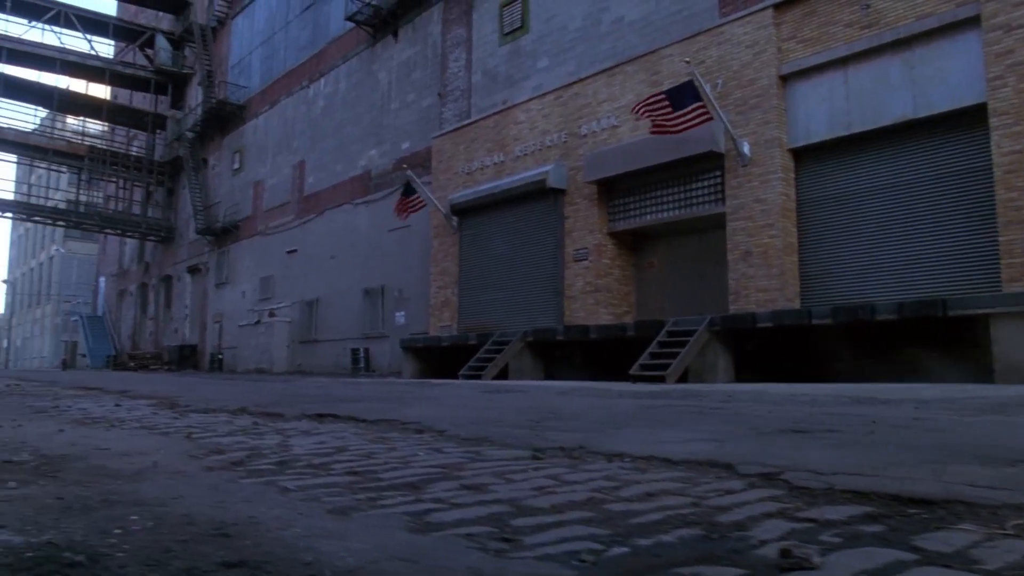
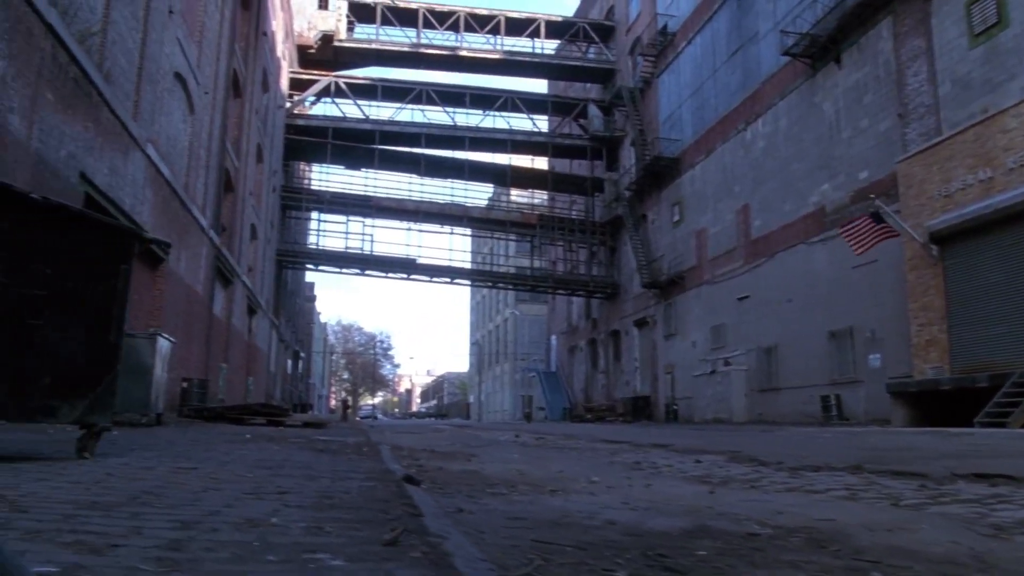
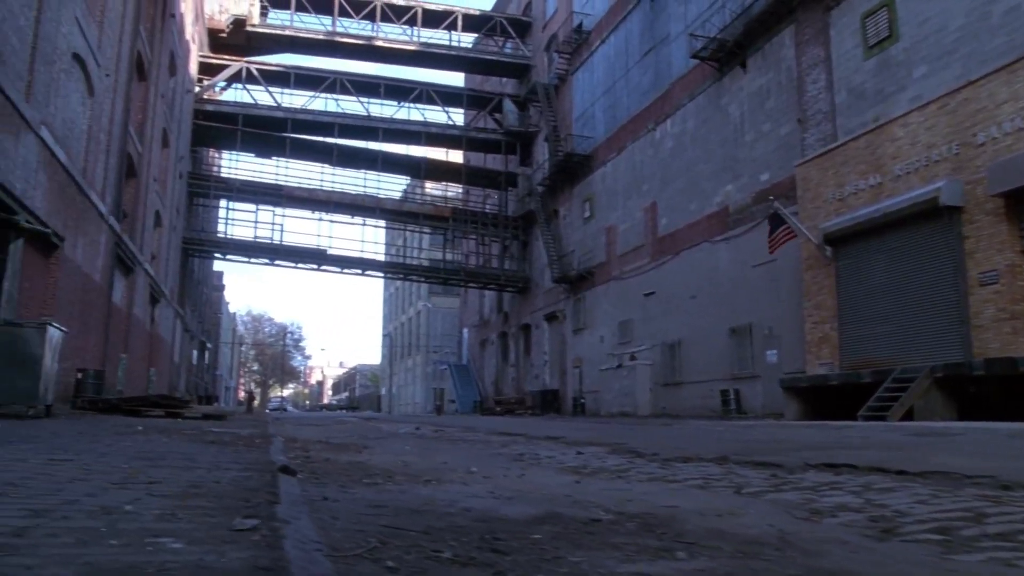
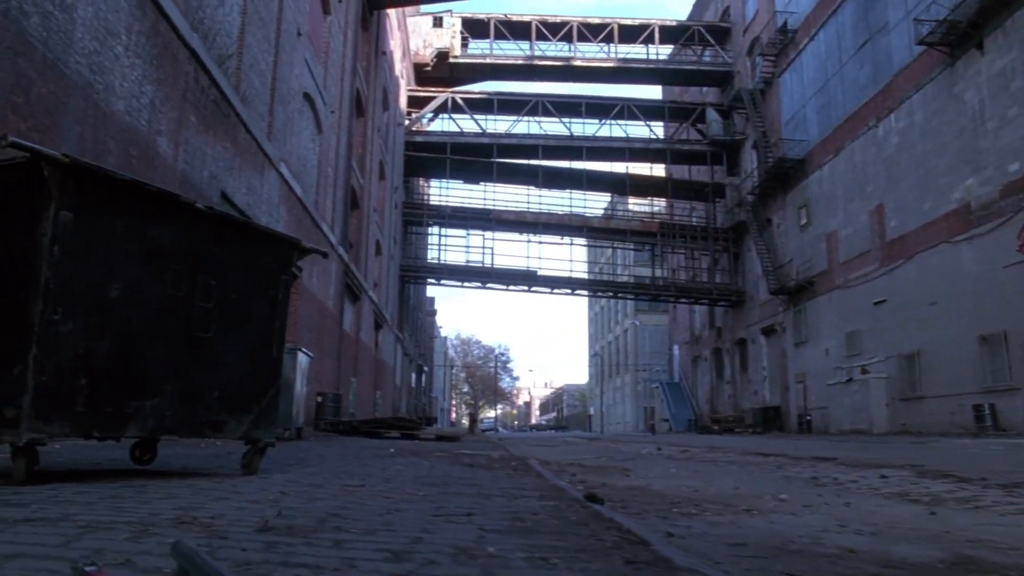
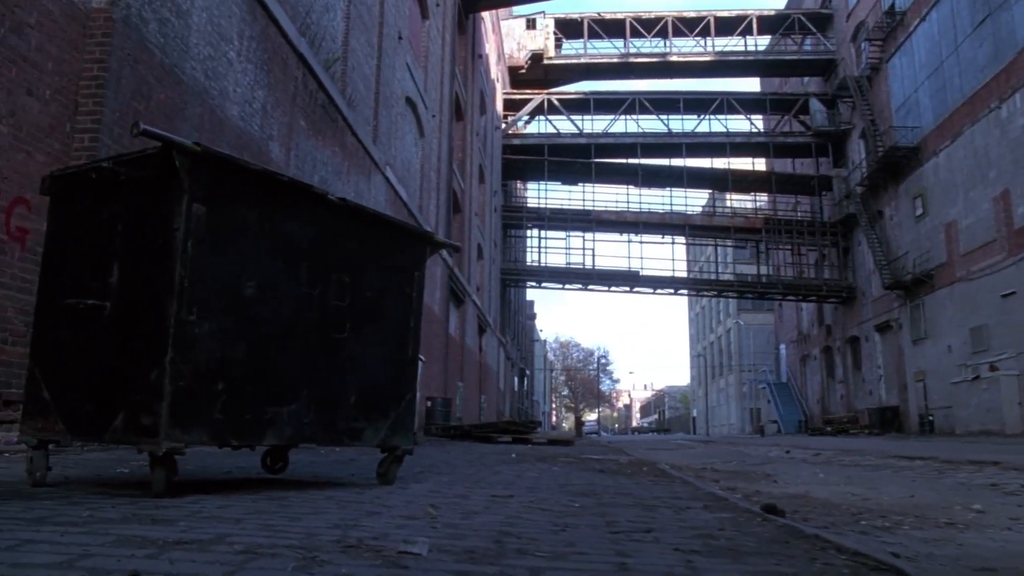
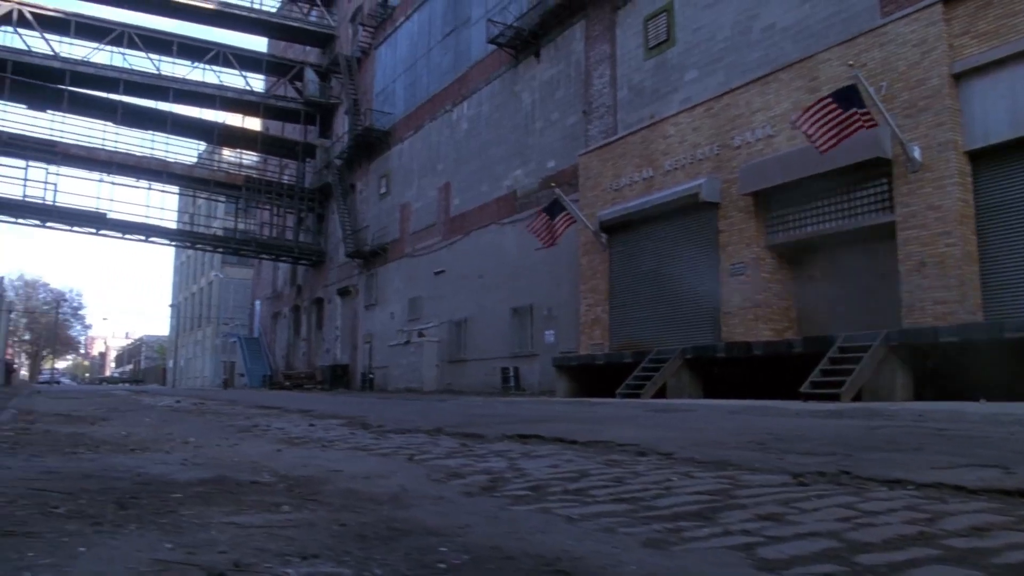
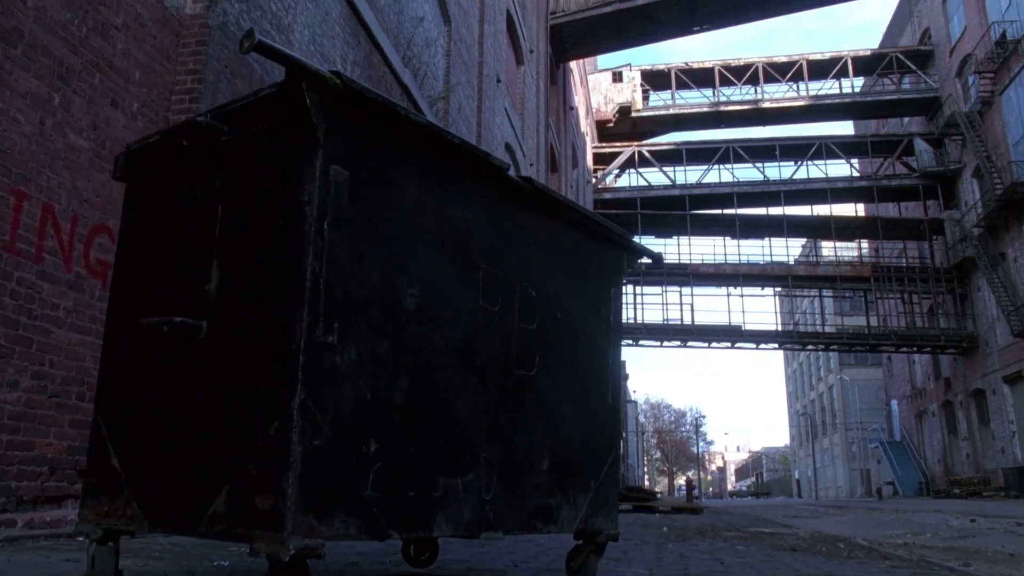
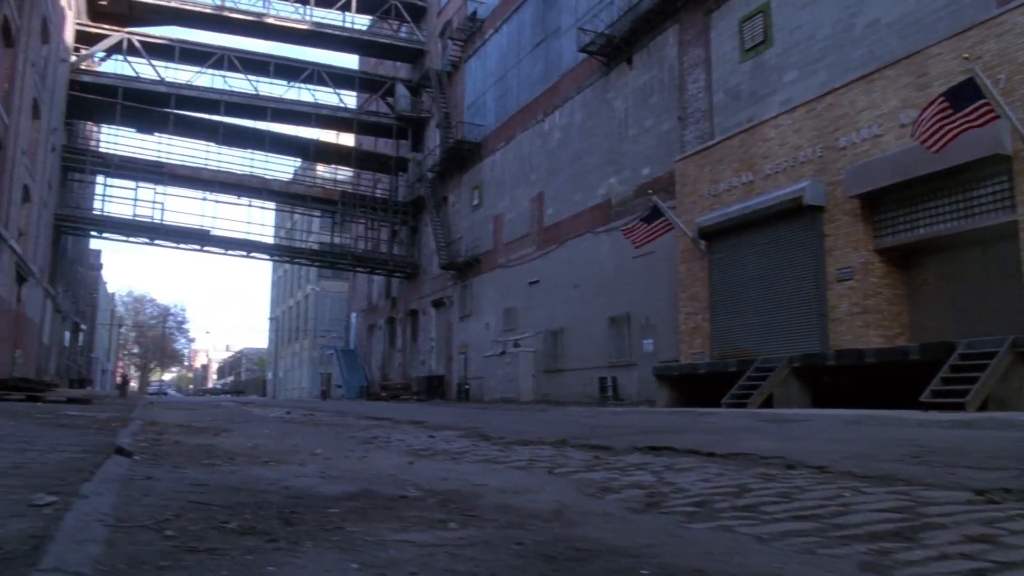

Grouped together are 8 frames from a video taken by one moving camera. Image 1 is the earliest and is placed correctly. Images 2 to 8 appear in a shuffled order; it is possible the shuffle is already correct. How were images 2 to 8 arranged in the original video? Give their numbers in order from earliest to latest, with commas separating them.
6, 8, 3, 2, 4, 5, 7
